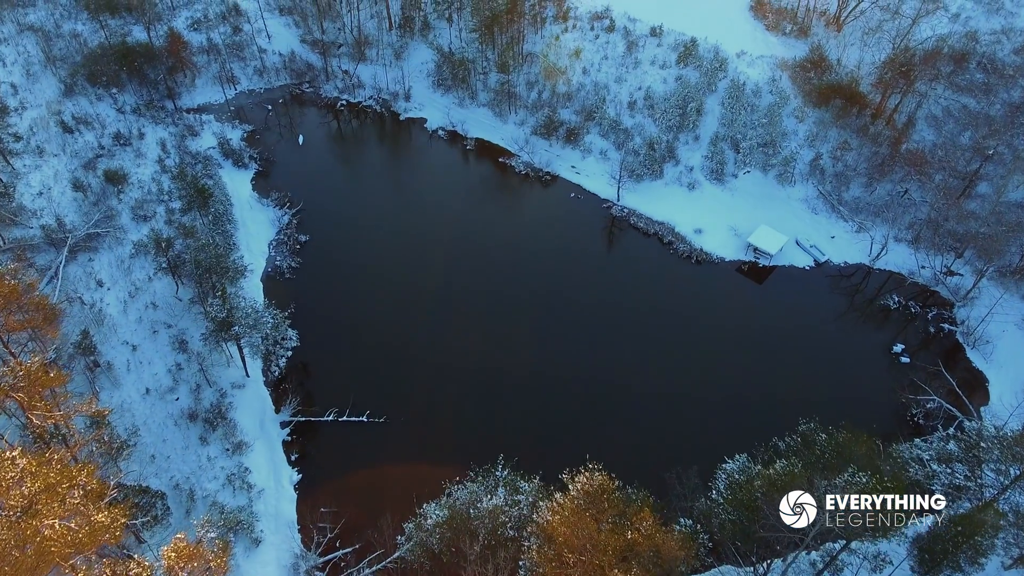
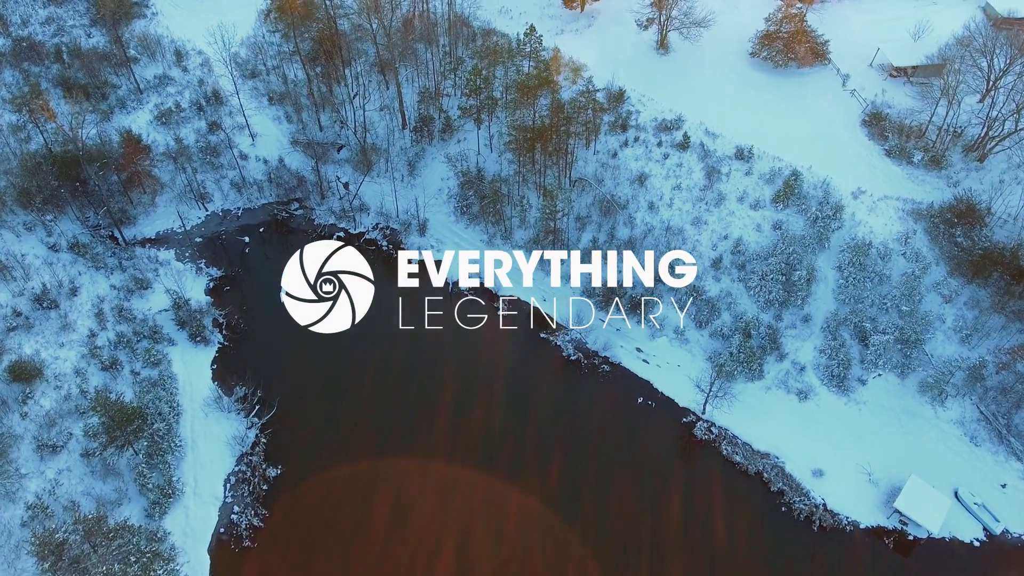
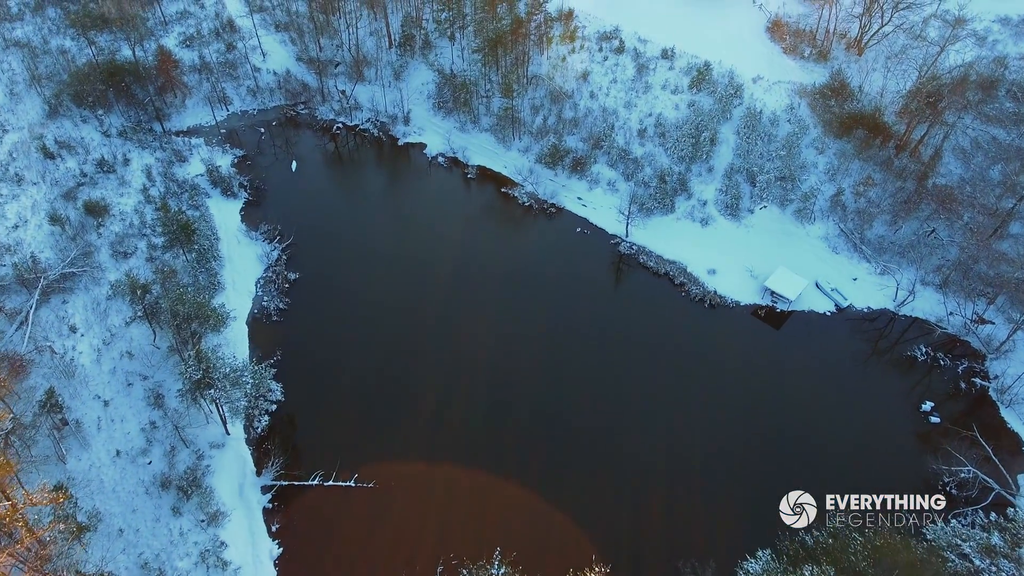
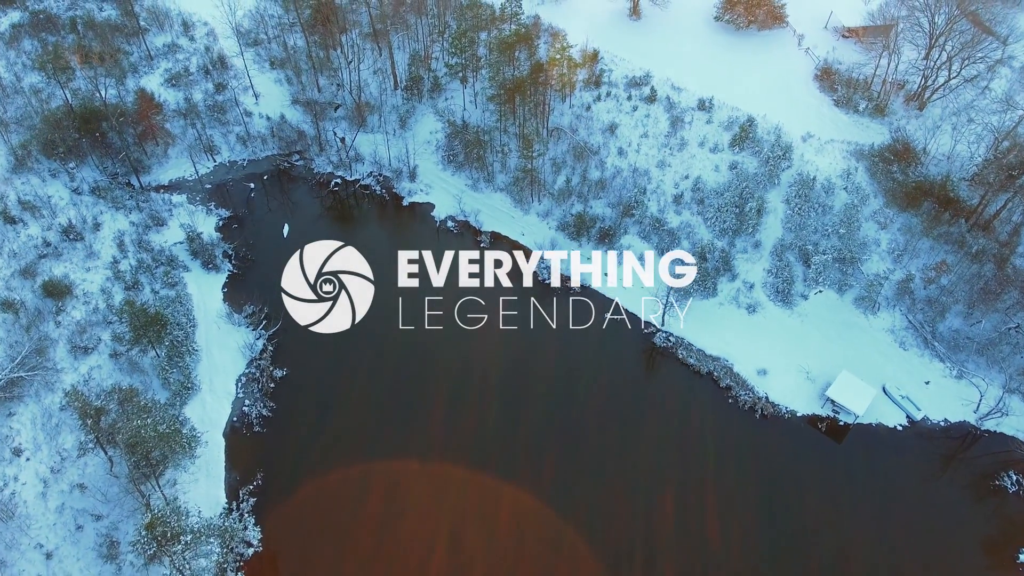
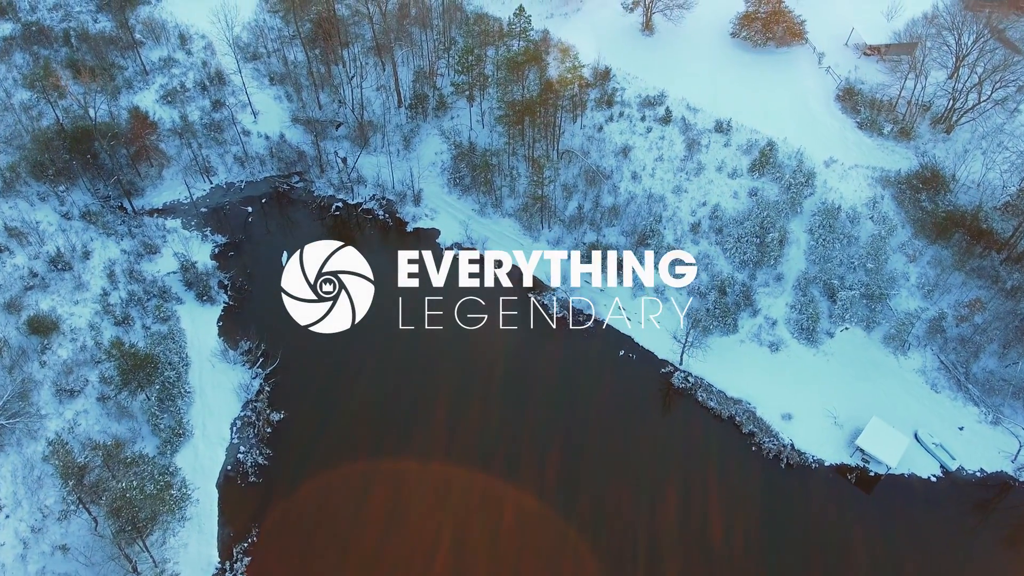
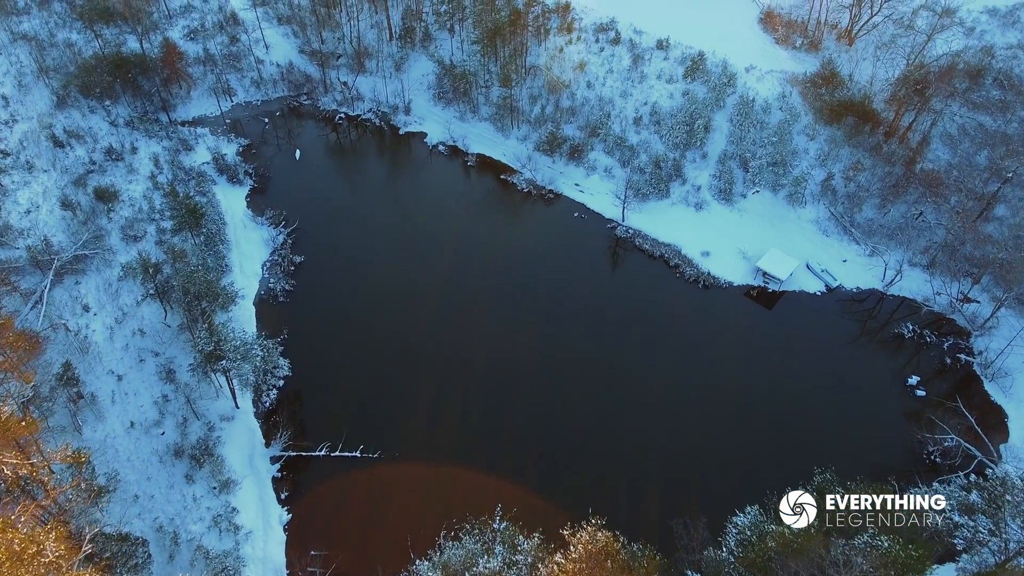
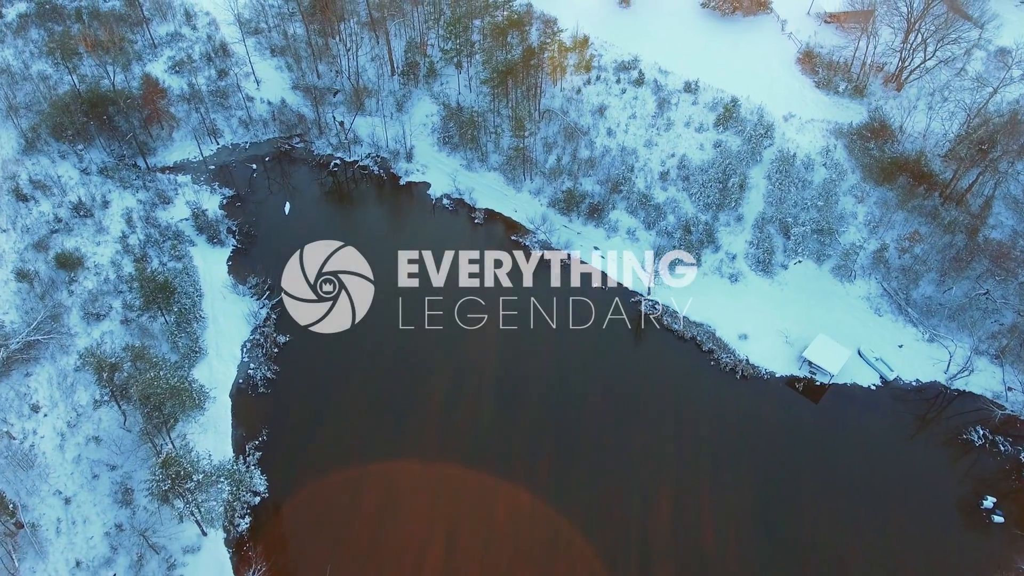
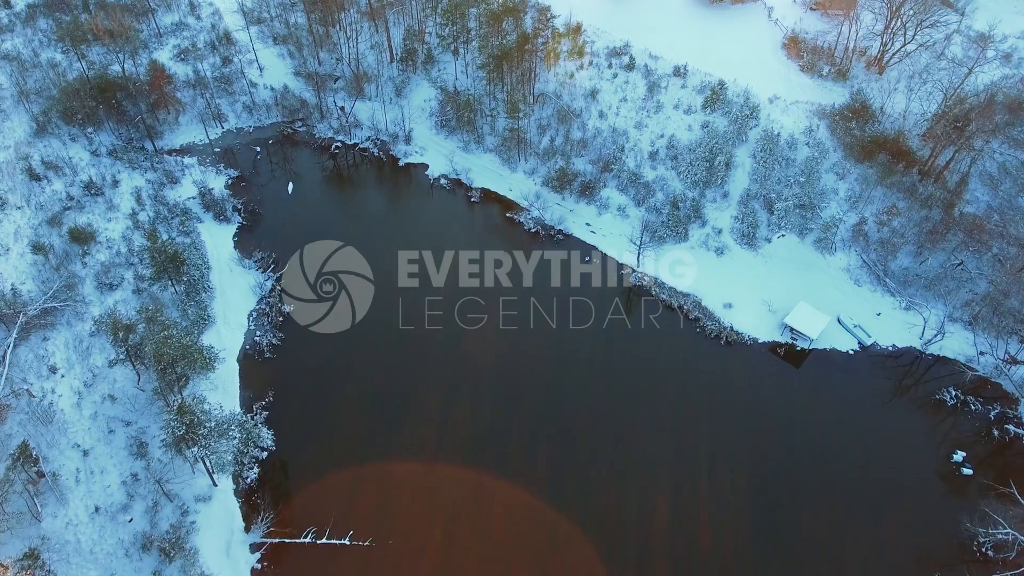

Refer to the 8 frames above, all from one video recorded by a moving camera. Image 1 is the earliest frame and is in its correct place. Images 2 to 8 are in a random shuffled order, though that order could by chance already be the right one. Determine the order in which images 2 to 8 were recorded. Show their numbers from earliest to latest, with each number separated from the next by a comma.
6, 3, 8, 7, 4, 5, 2
